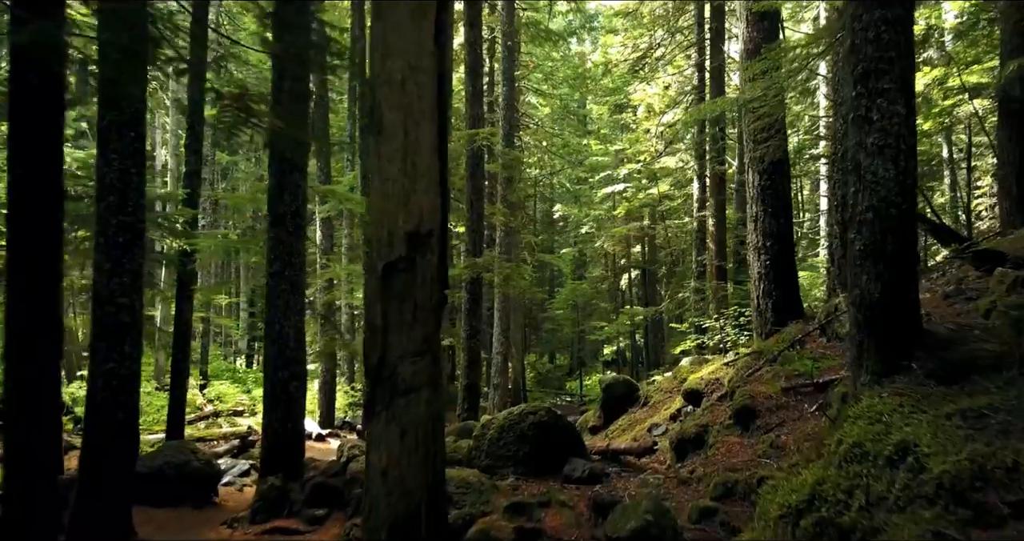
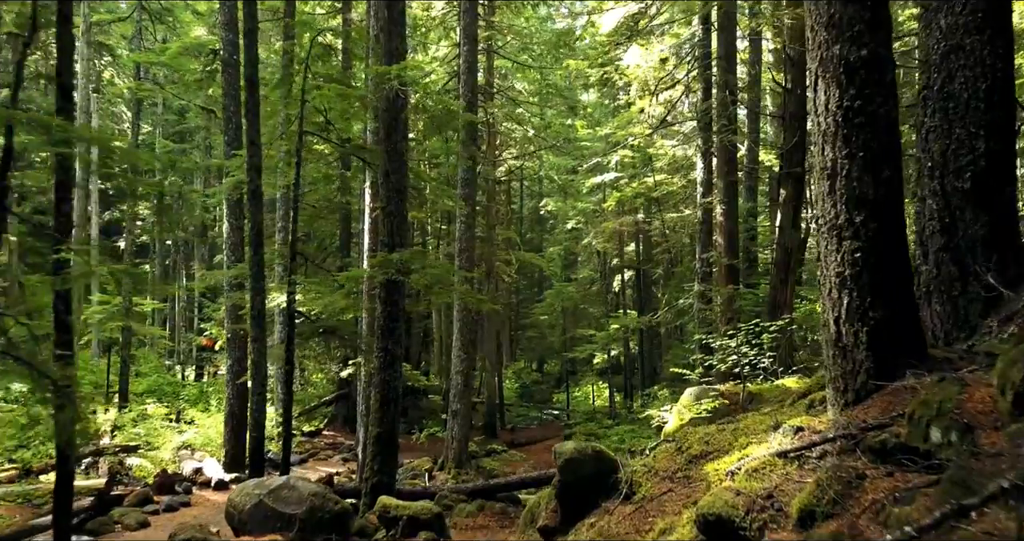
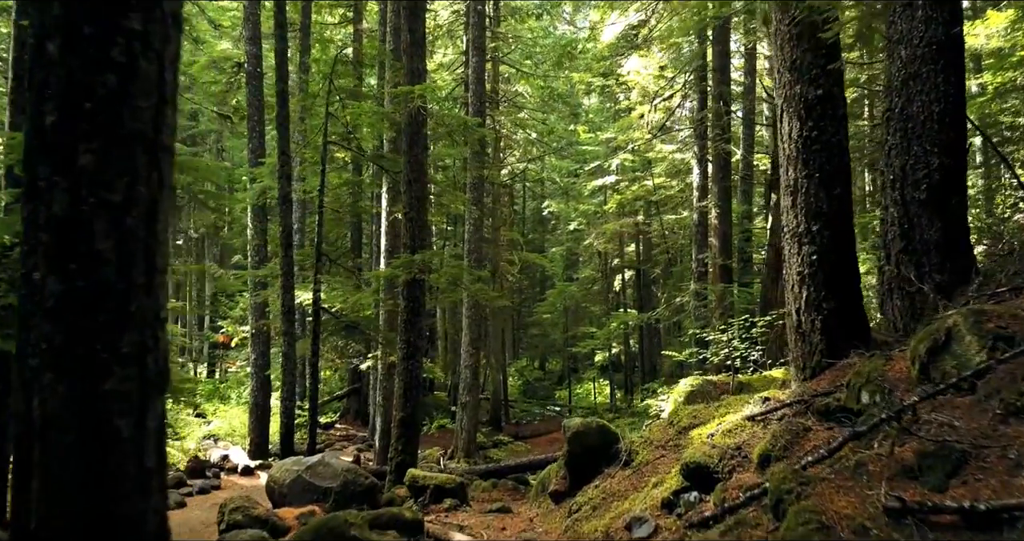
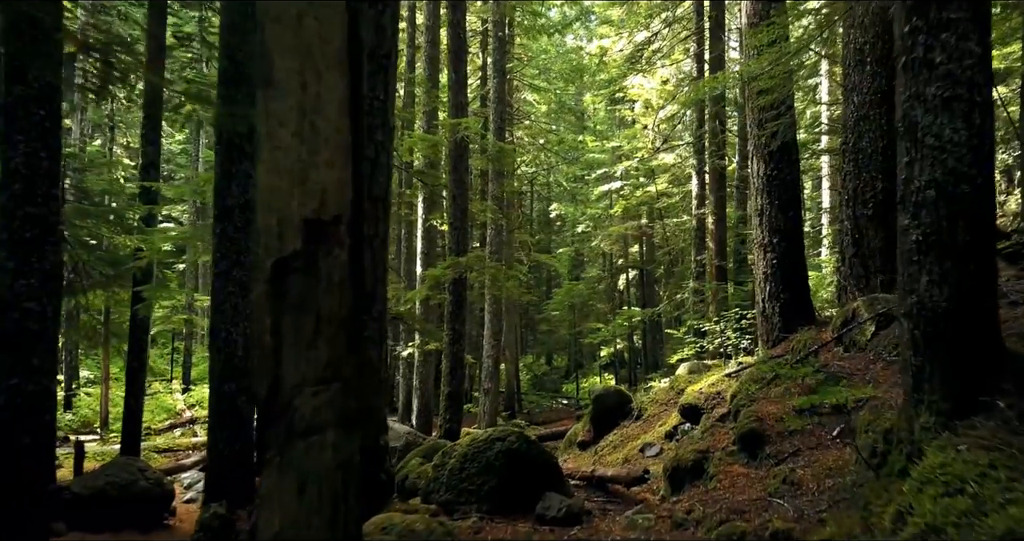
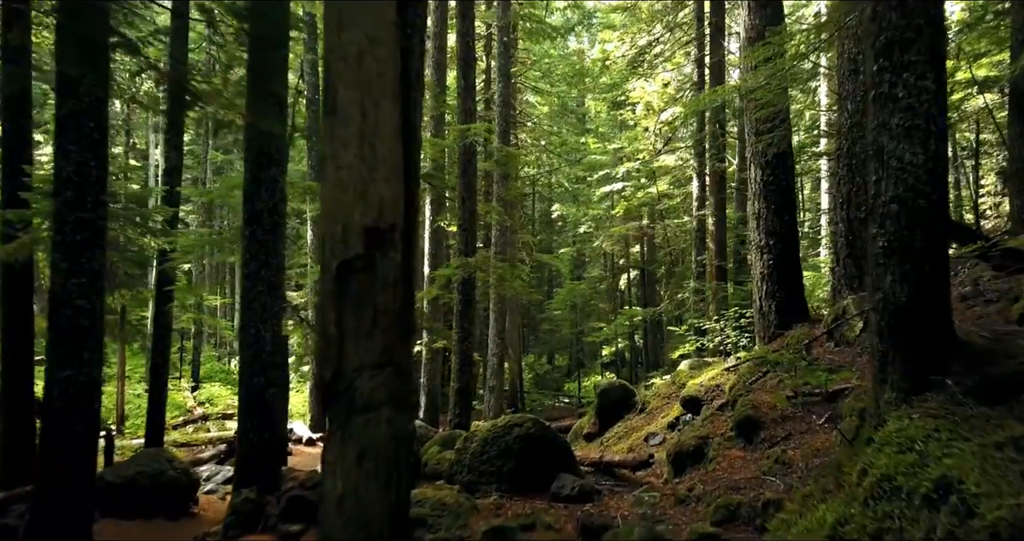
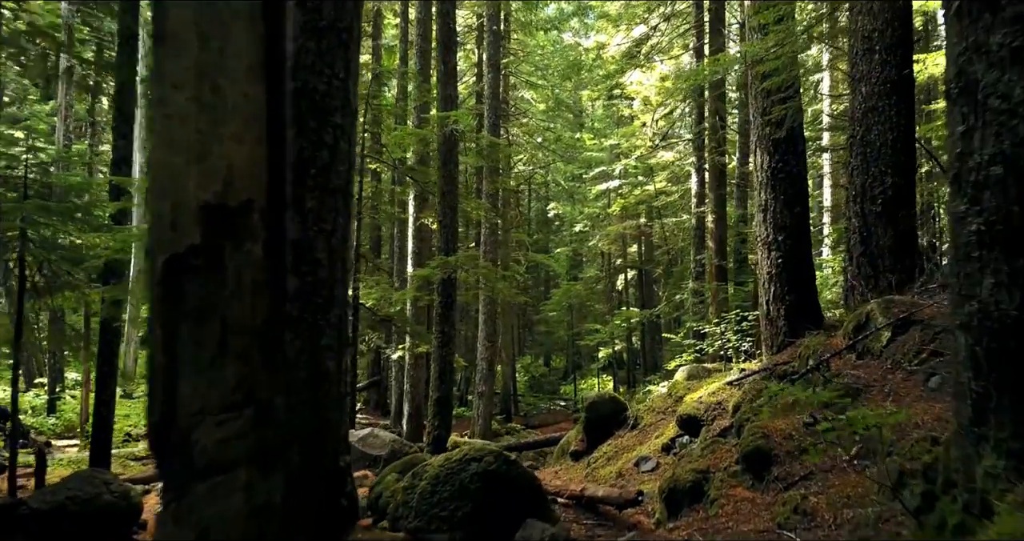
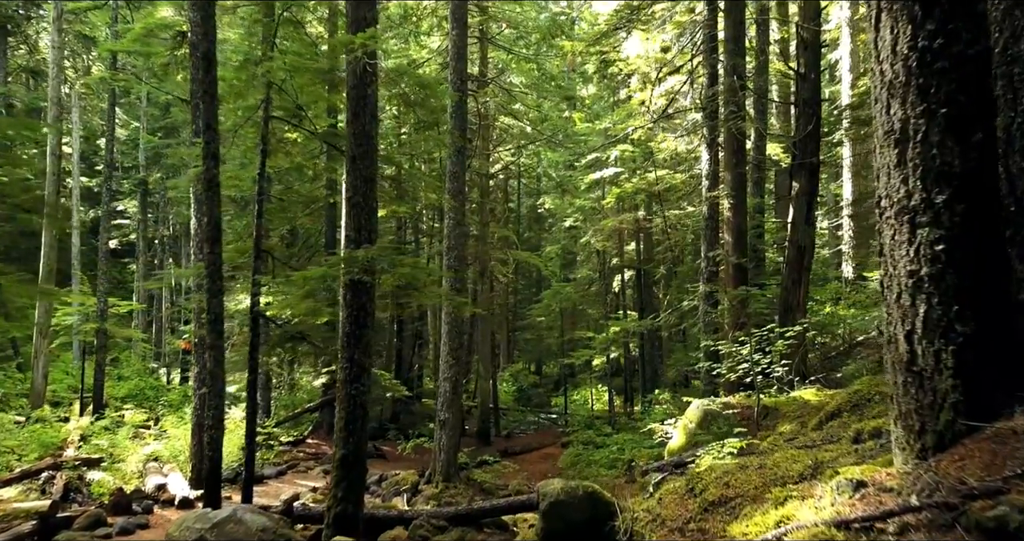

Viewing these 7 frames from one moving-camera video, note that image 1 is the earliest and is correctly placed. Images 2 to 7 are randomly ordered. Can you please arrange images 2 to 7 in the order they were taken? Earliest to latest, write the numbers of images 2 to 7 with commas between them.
5, 4, 6, 3, 2, 7
